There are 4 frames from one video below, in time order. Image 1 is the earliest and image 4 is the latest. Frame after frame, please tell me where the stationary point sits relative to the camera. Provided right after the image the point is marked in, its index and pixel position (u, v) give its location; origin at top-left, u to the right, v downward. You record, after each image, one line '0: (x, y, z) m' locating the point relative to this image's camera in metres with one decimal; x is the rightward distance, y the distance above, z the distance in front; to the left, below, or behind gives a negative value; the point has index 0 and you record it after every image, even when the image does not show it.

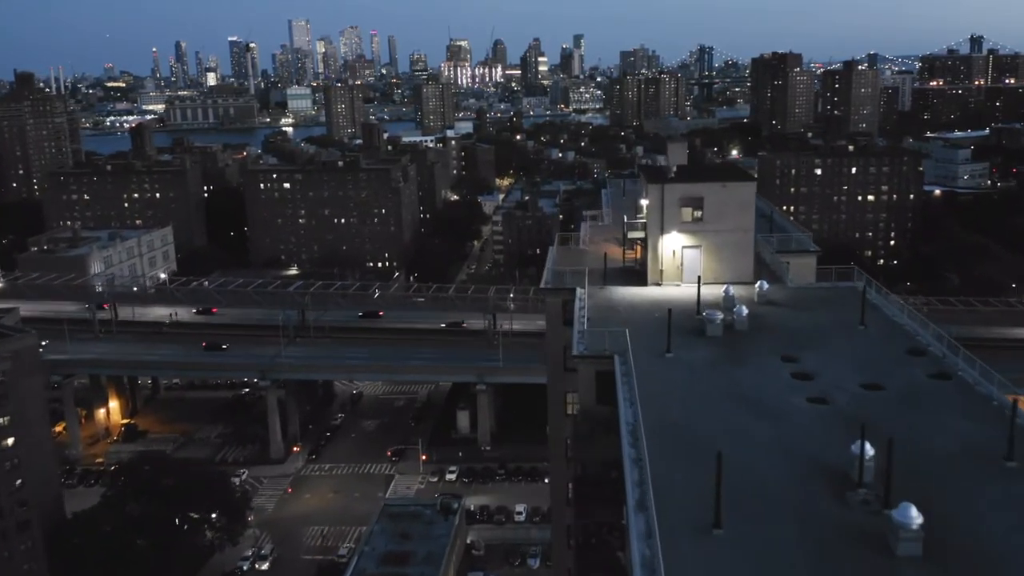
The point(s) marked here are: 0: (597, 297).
0: (+1.1, -0.1, +10.4) m
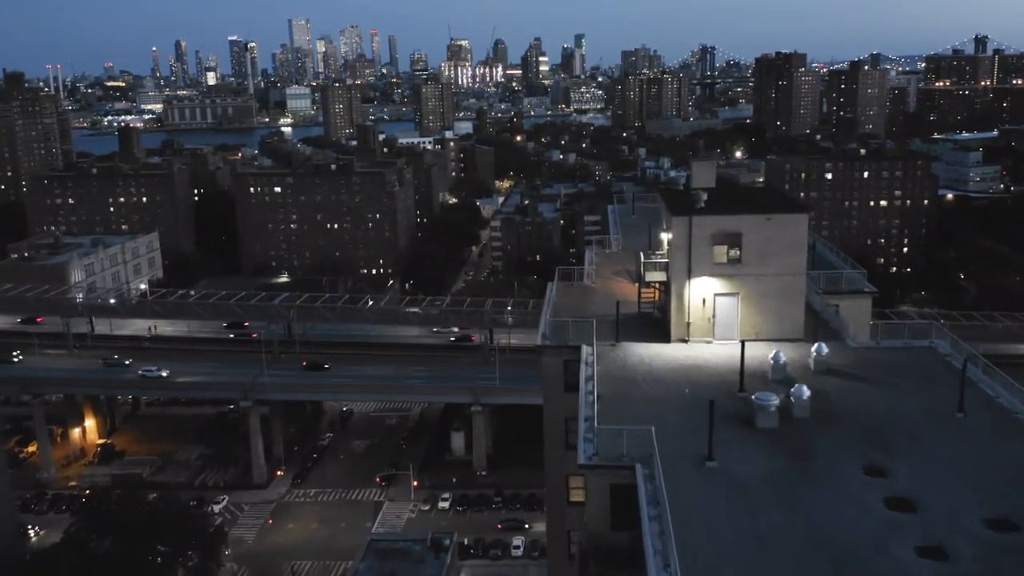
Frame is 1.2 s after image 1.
0: (+0.9, -0.7, +8.2) m
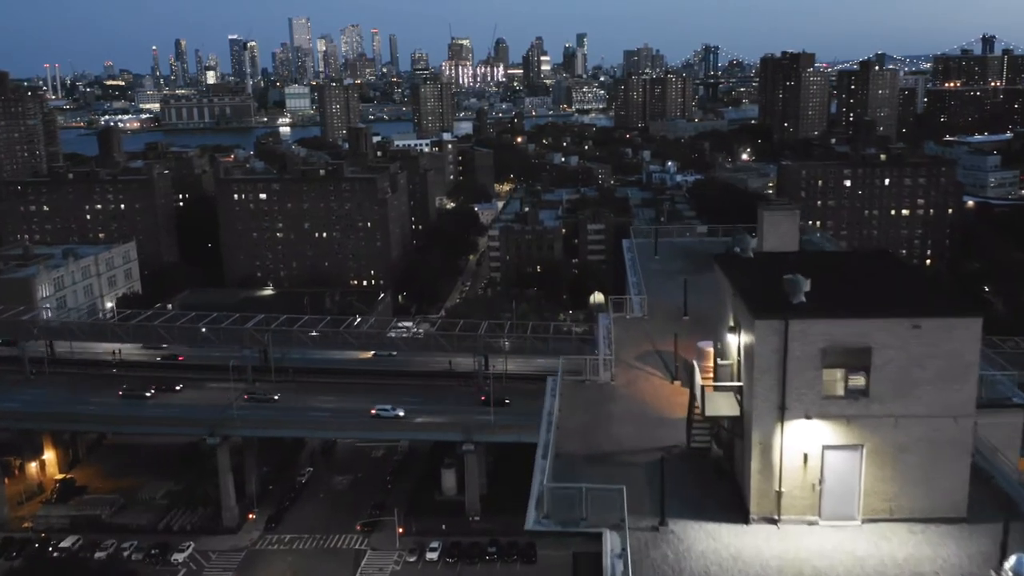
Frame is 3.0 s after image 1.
0: (+0.8, -1.6, +4.9) m
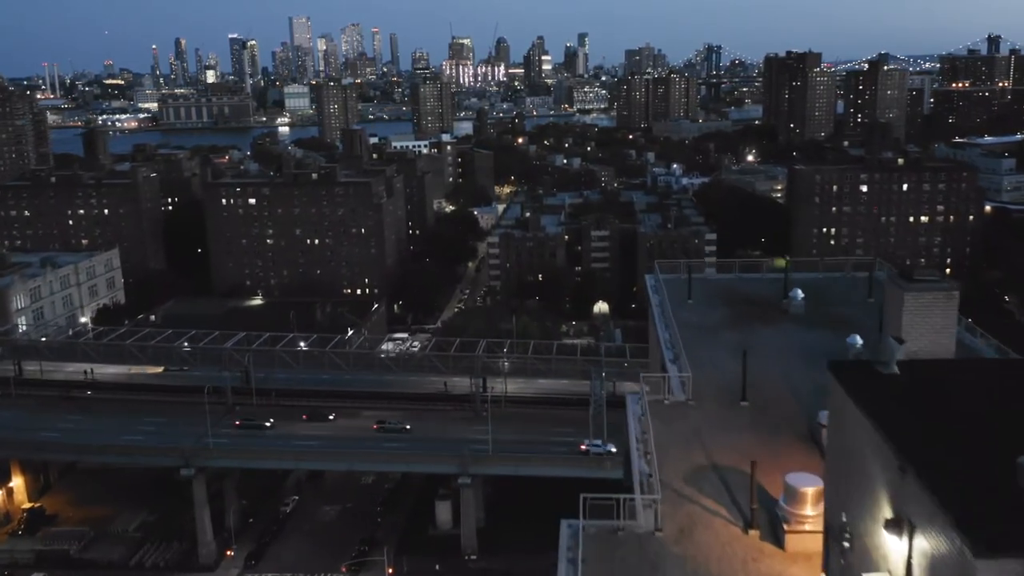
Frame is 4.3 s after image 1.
0: (+0.8, -2.2, +2.5) m
